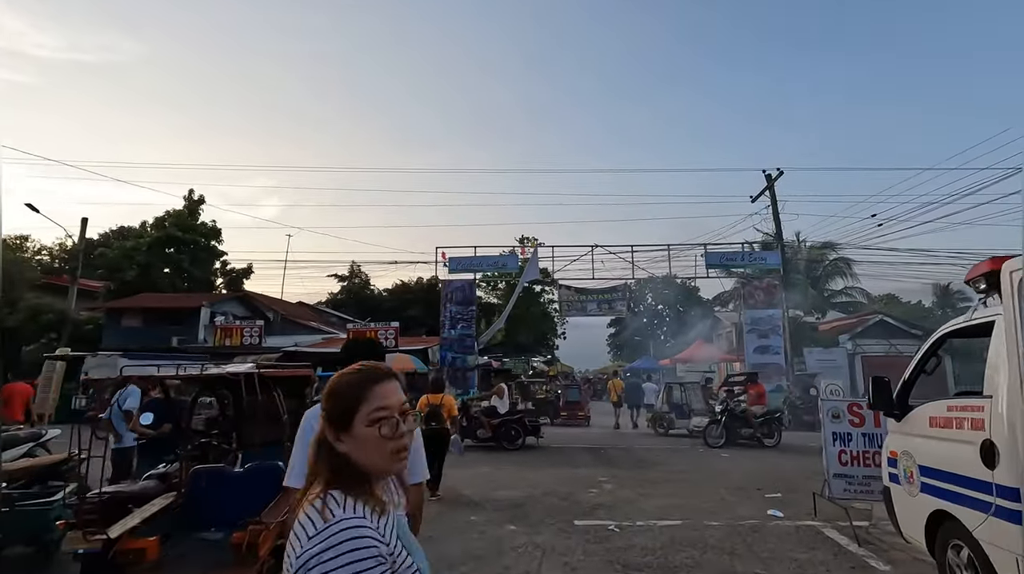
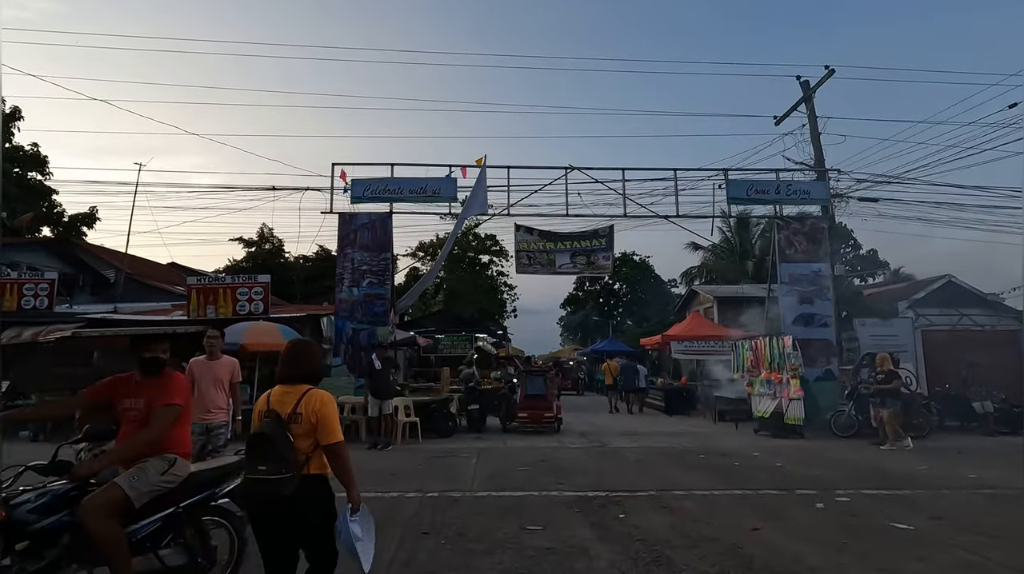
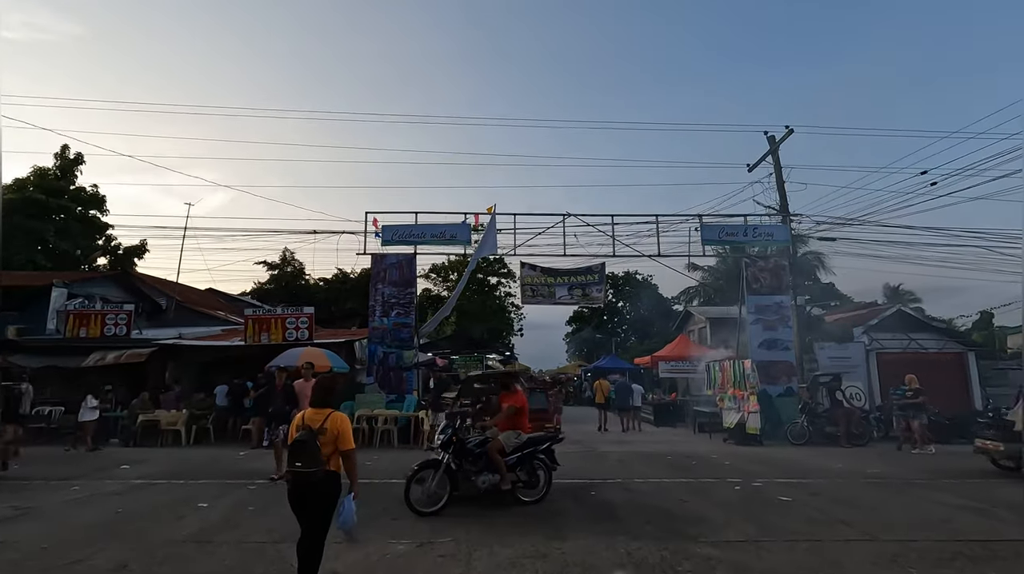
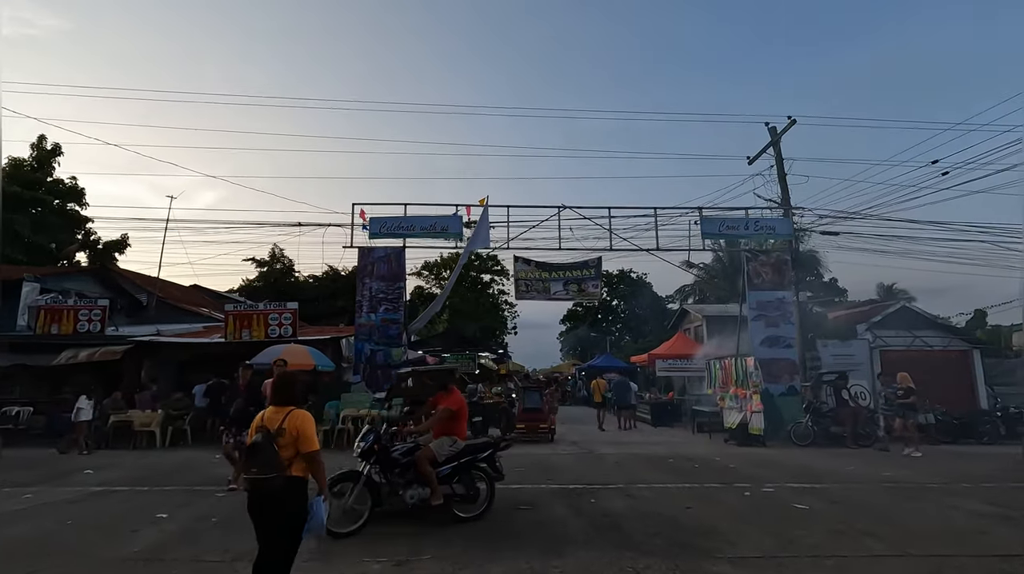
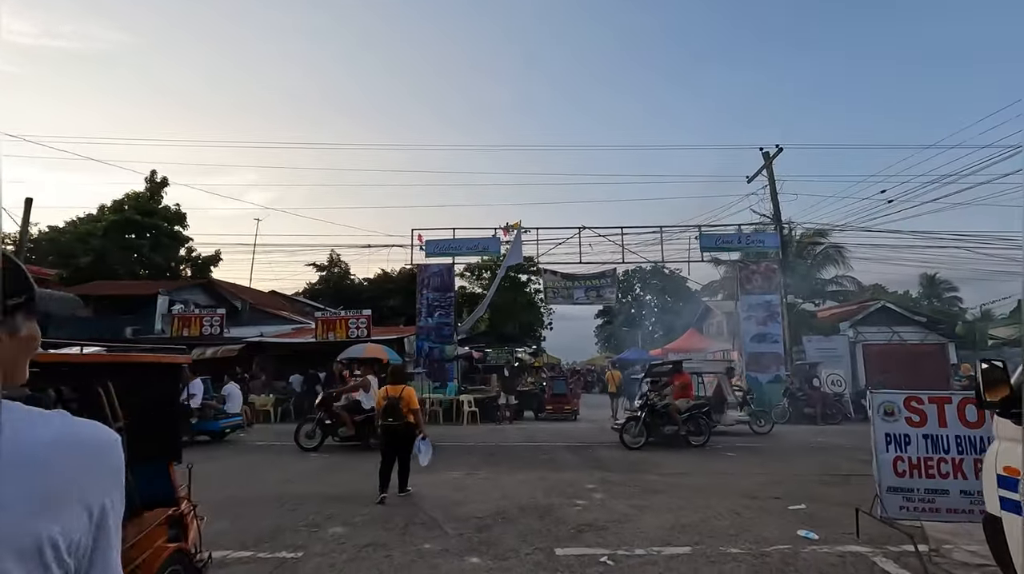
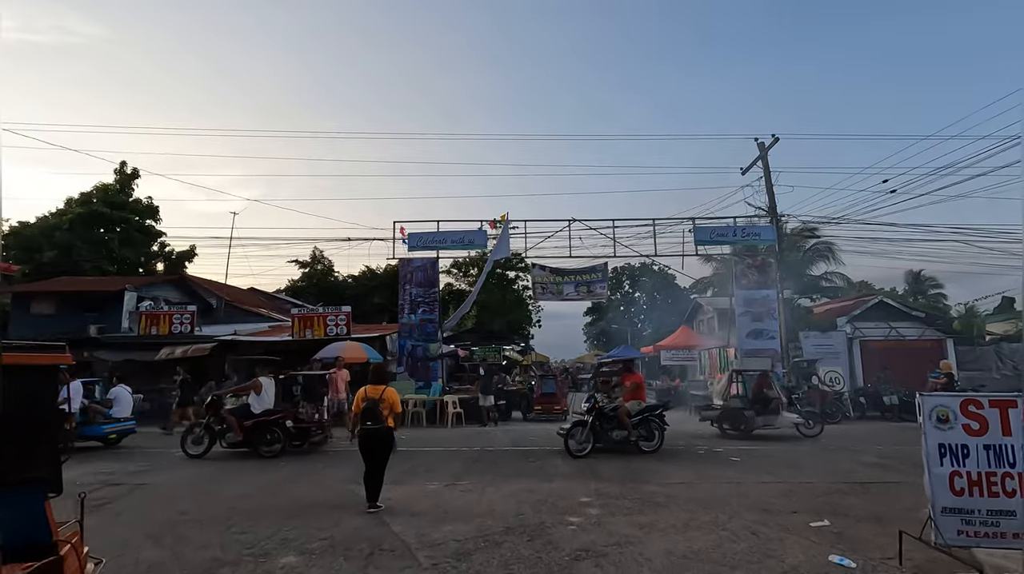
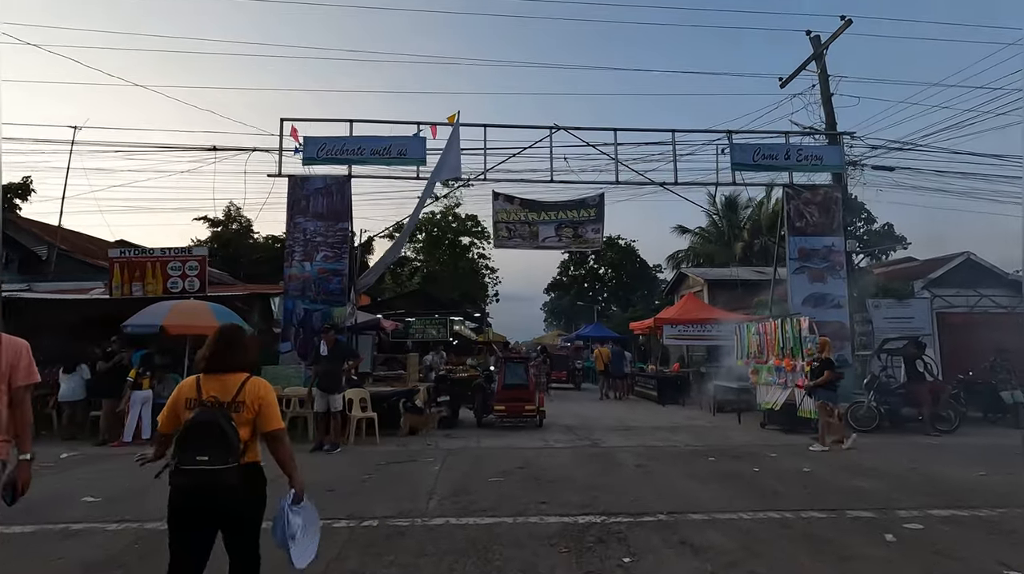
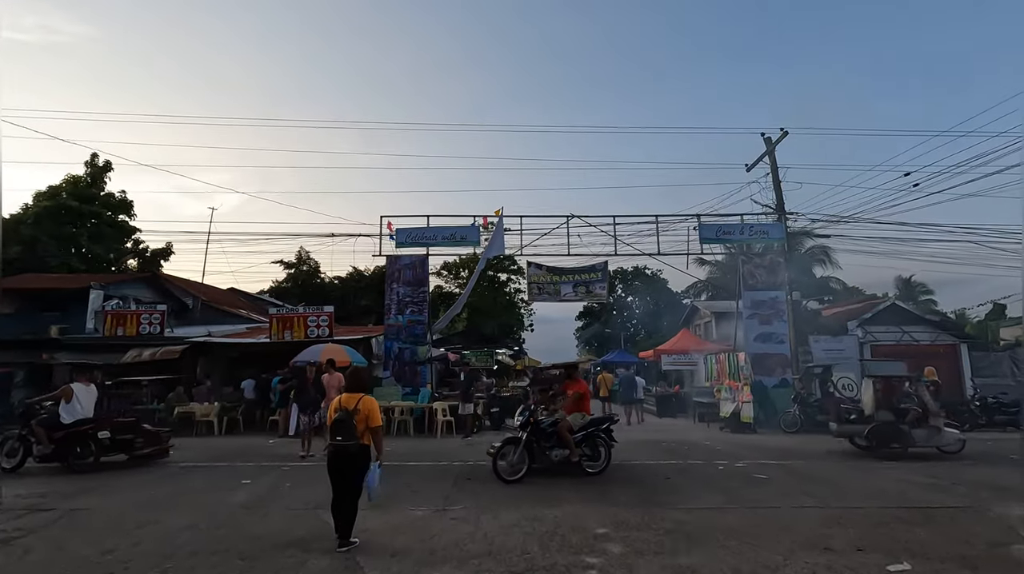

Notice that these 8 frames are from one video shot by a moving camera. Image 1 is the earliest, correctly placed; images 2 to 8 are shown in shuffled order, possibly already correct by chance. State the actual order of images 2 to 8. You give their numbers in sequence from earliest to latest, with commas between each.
5, 6, 8, 3, 4, 2, 7
